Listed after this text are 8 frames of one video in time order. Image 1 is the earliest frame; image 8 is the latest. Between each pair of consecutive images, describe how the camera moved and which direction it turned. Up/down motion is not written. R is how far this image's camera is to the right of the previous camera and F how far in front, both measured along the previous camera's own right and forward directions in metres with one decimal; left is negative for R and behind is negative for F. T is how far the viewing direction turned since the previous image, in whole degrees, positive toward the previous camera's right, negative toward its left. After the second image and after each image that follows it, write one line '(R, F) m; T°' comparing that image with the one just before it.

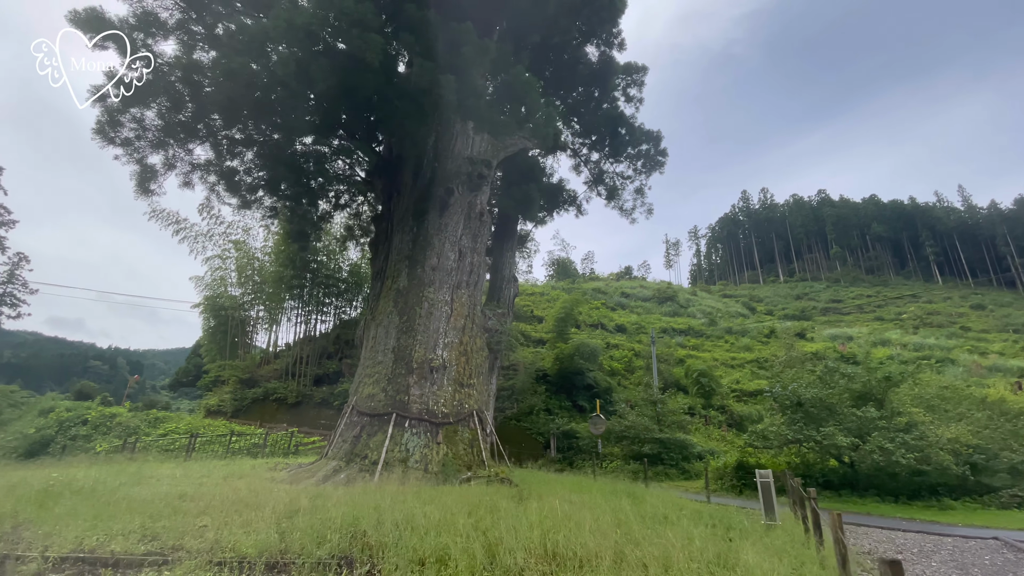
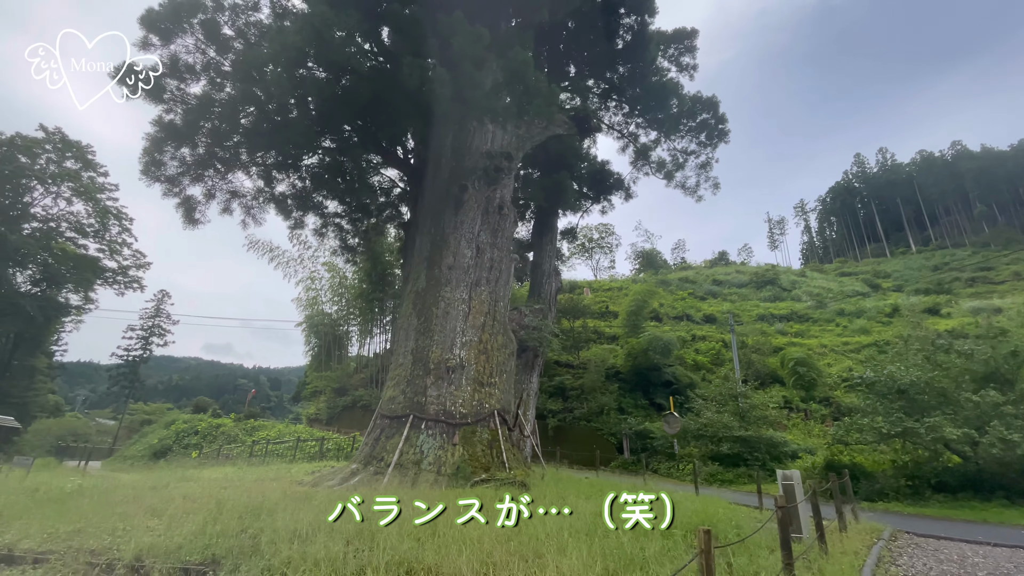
(+1.4, +0.6) m; -11°
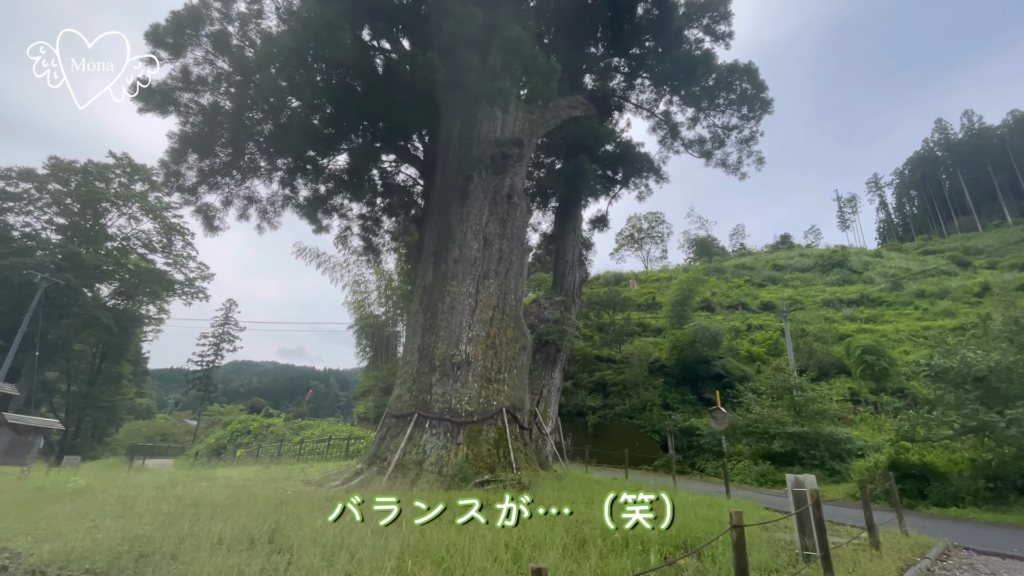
(+0.8, +0.5) m; -7°
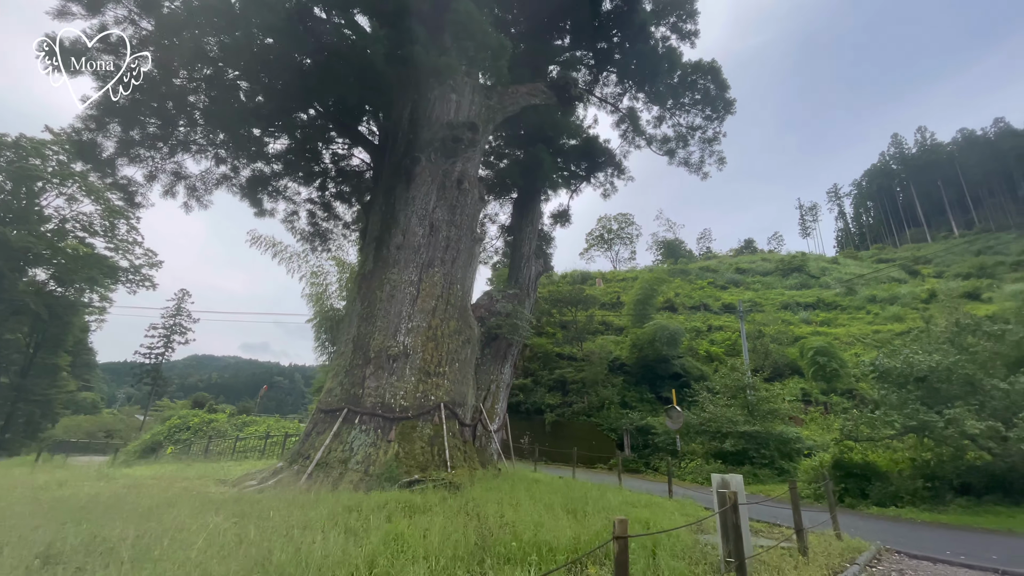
(+0.5, +0.4) m; +3°
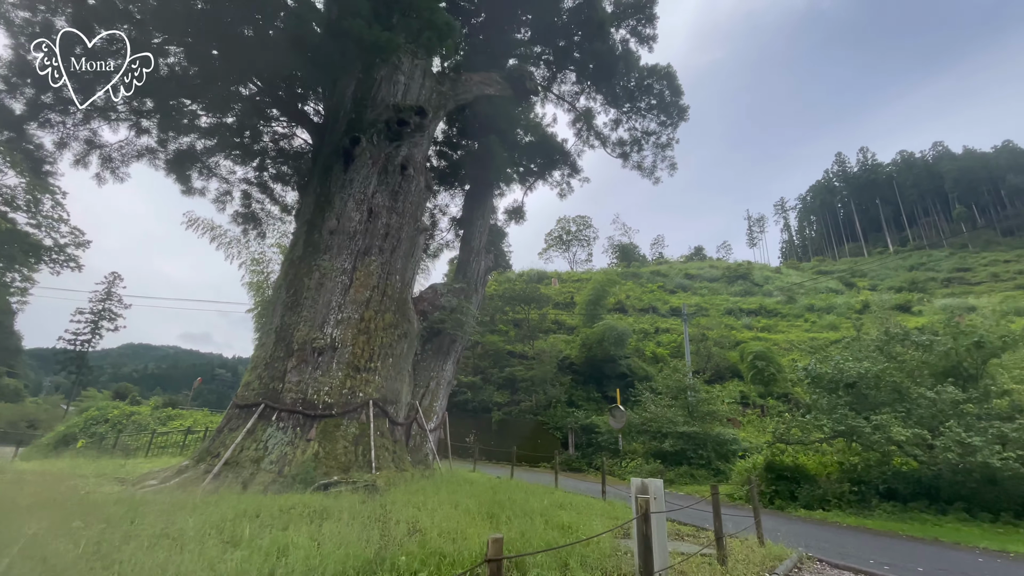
(+0.3, +0.3) m; +5°
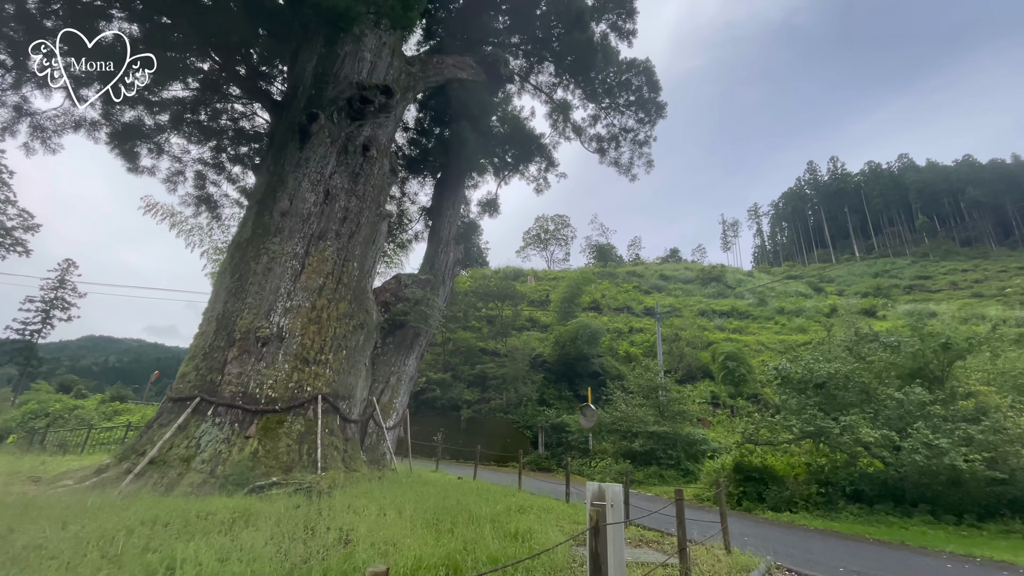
(+0.2, +0.4) m; +3°
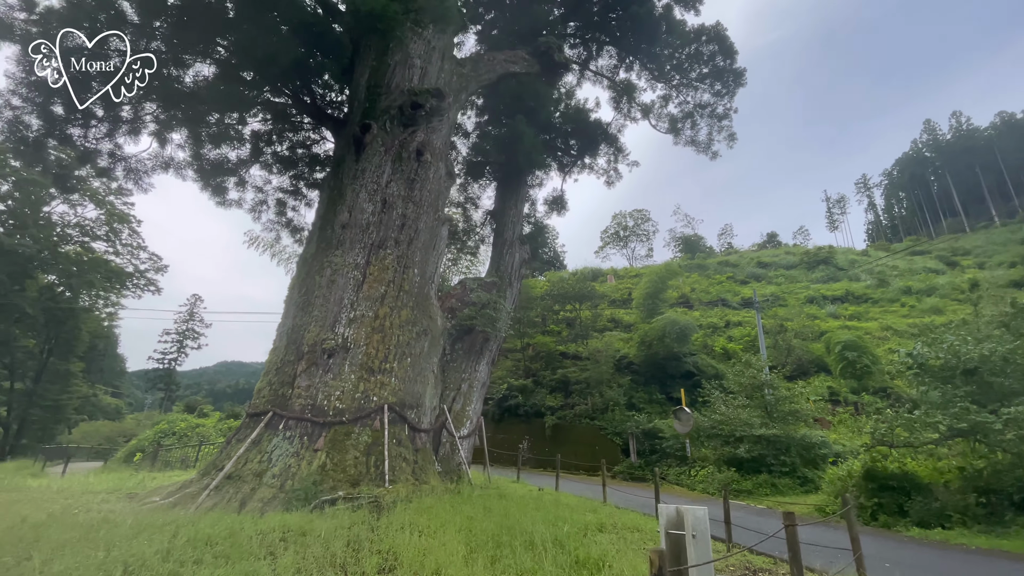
(+0.2, +0.6) m; -10°
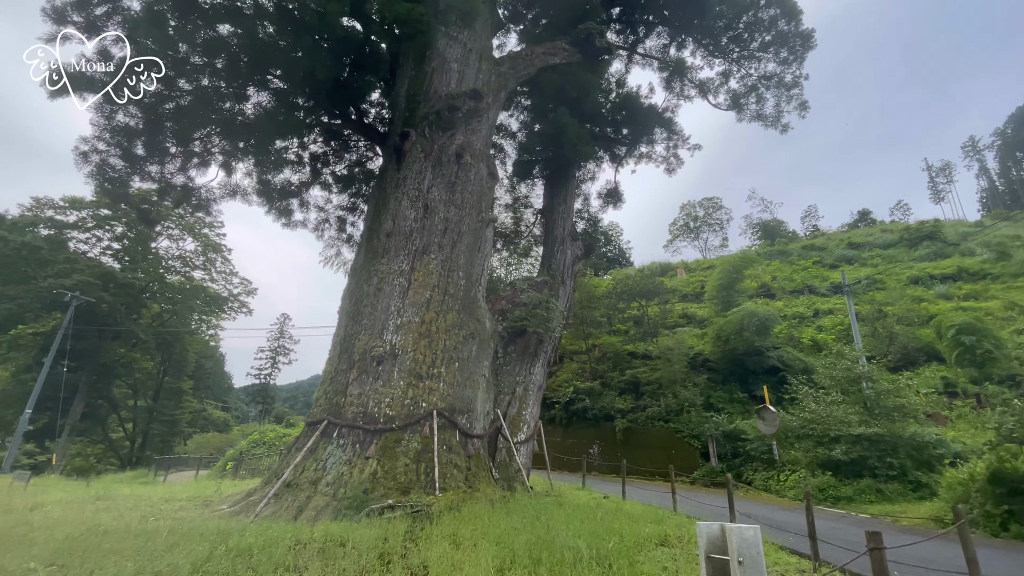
(+0.3, +0.3) m; -8°
